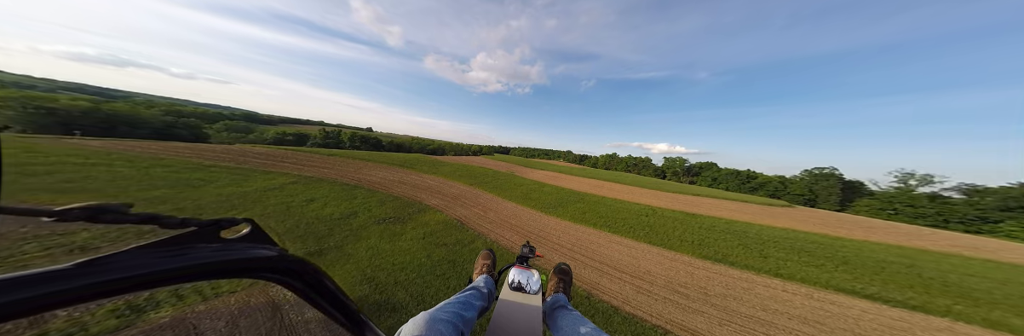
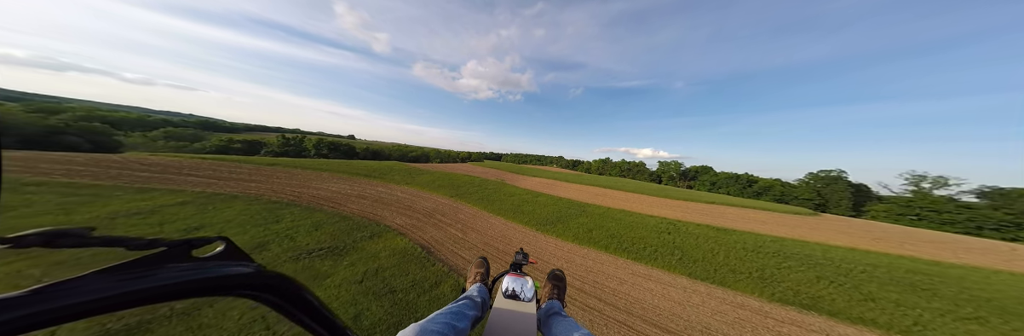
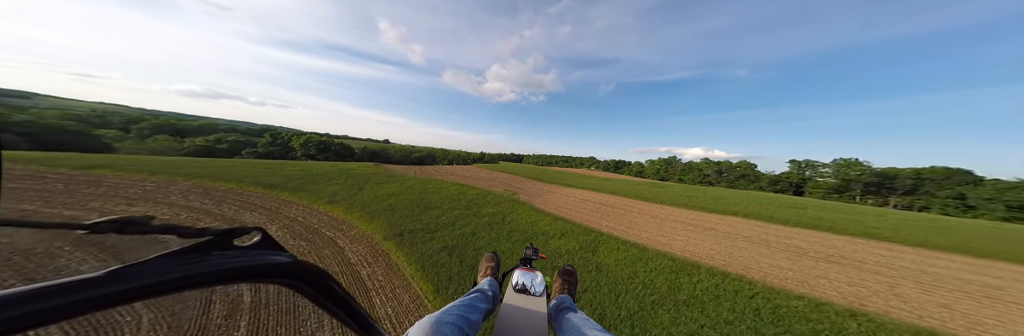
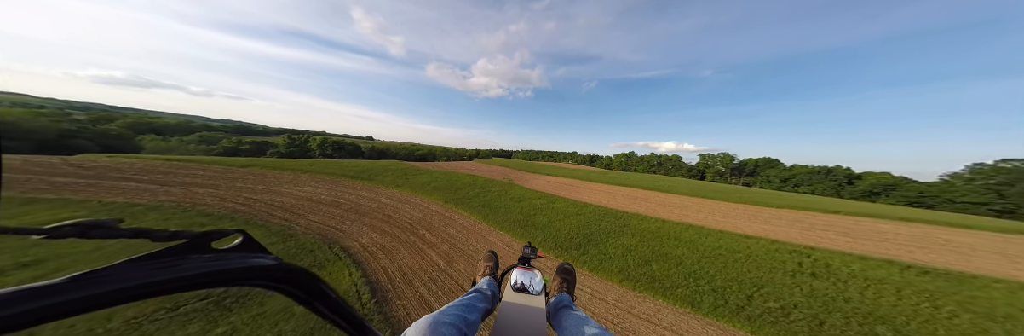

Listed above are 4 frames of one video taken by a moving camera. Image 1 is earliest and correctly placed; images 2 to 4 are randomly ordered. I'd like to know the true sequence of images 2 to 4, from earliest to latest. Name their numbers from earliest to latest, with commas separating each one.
2, 4, 3
